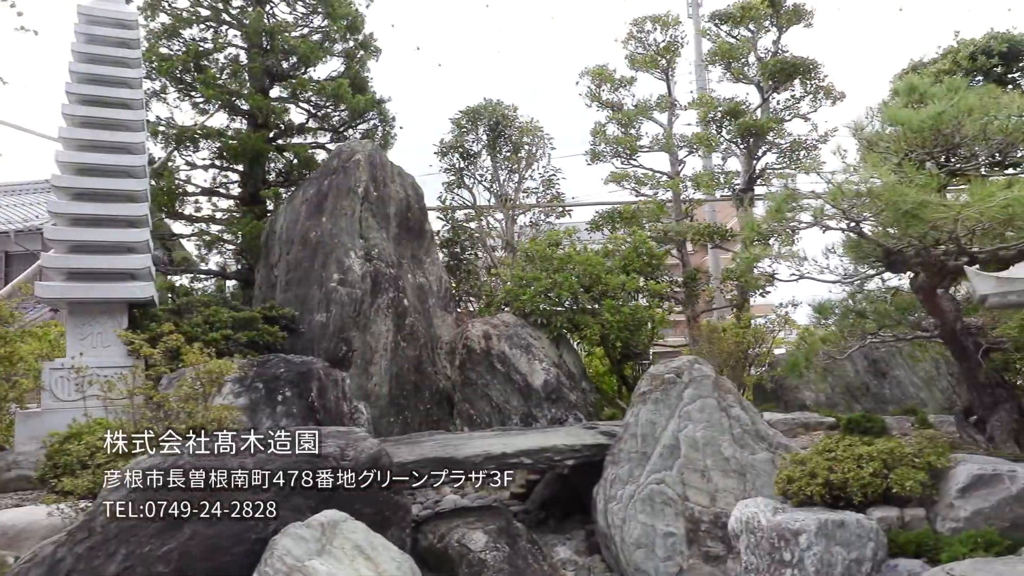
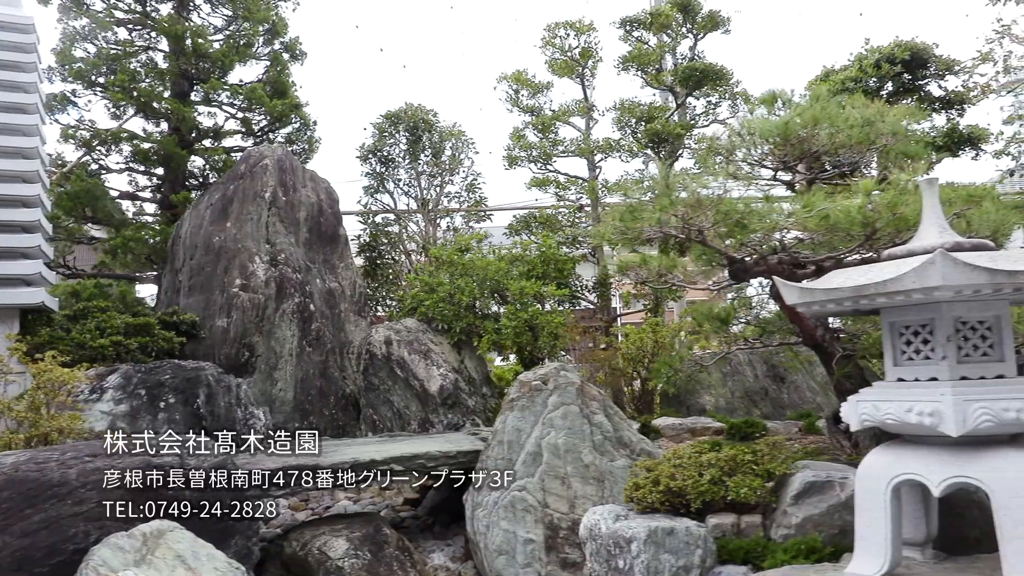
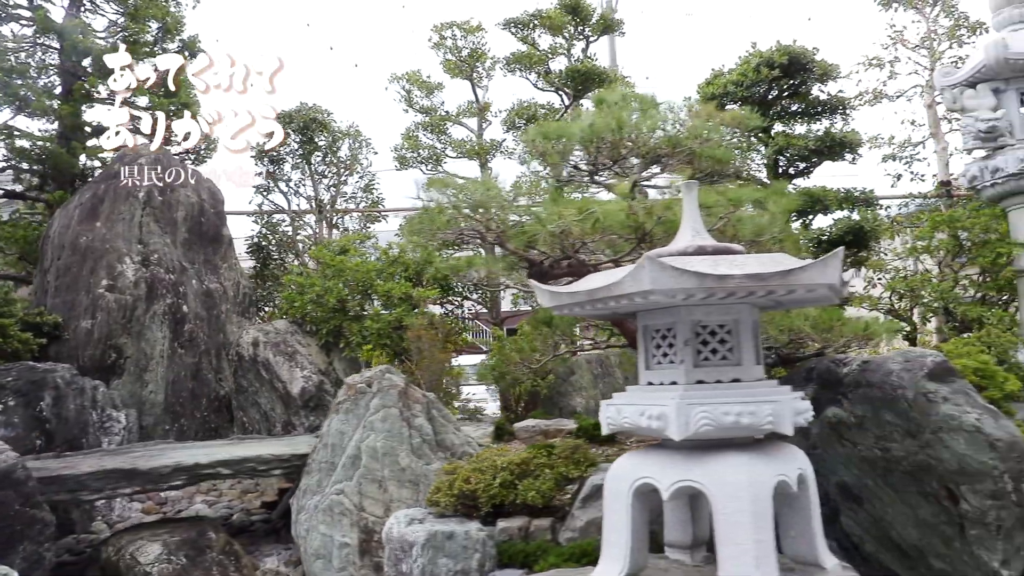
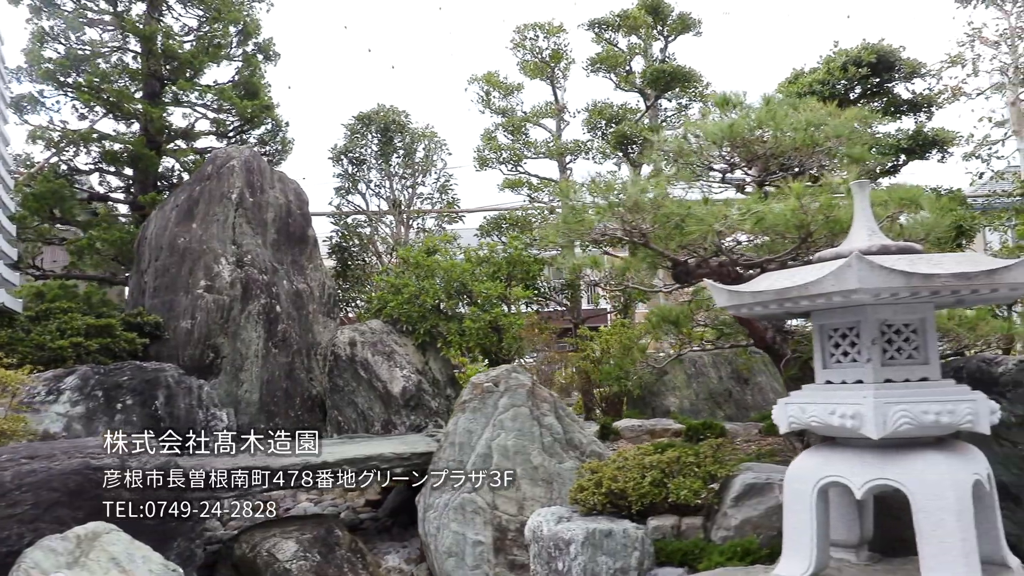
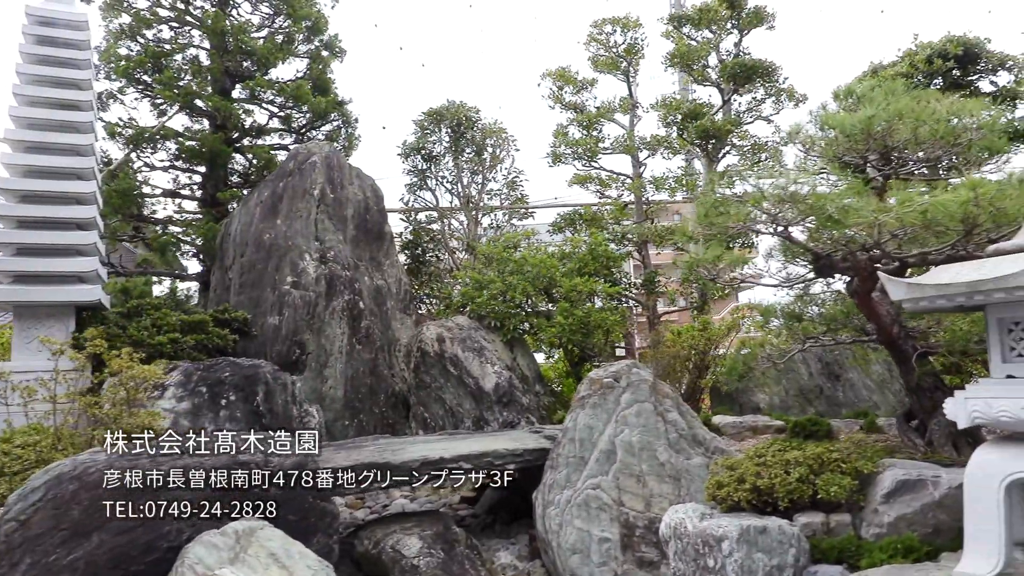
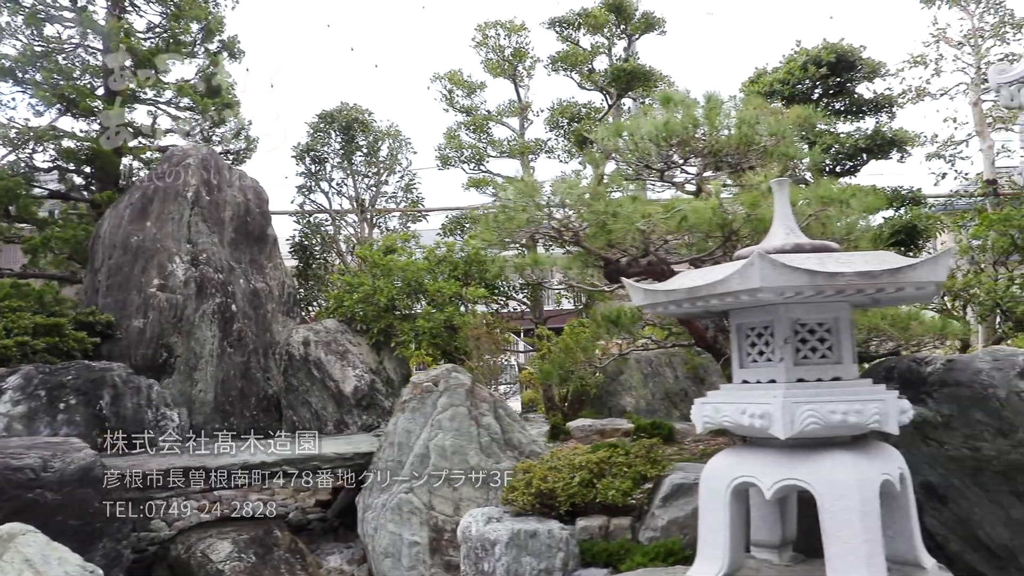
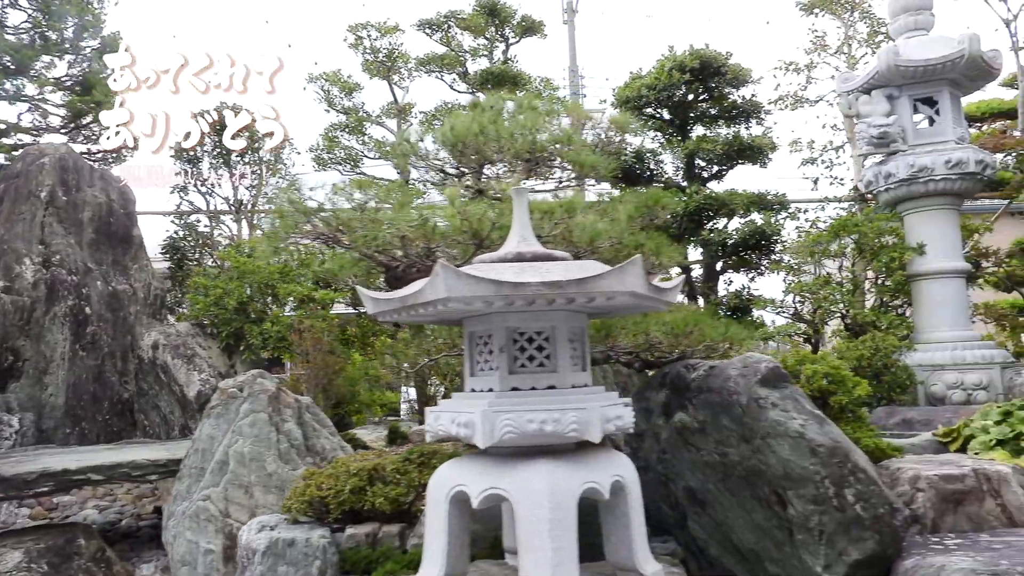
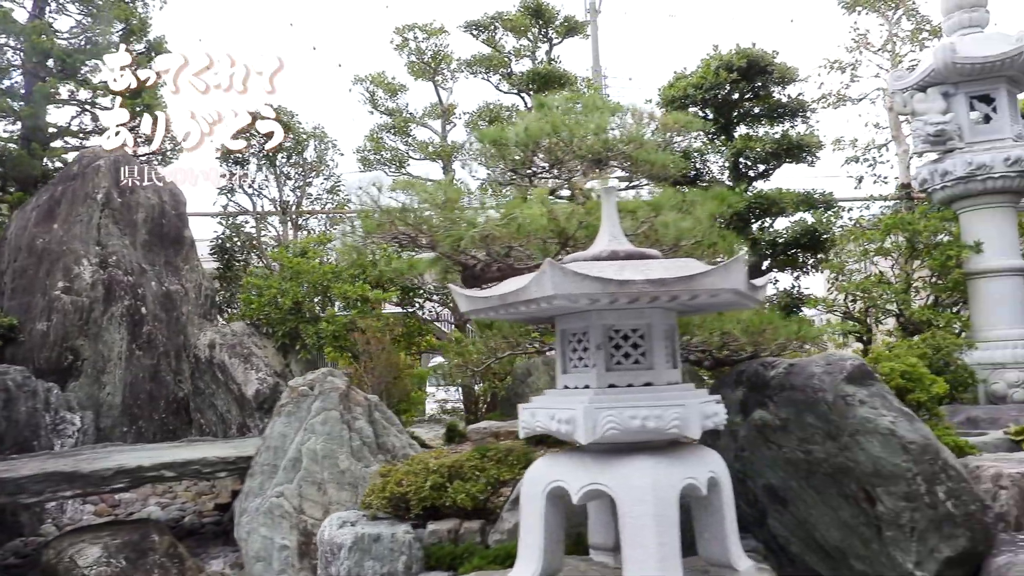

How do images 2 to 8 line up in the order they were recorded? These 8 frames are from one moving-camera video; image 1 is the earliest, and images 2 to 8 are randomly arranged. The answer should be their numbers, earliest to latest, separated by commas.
5, 2, 4, 6, 3, 8, 7
